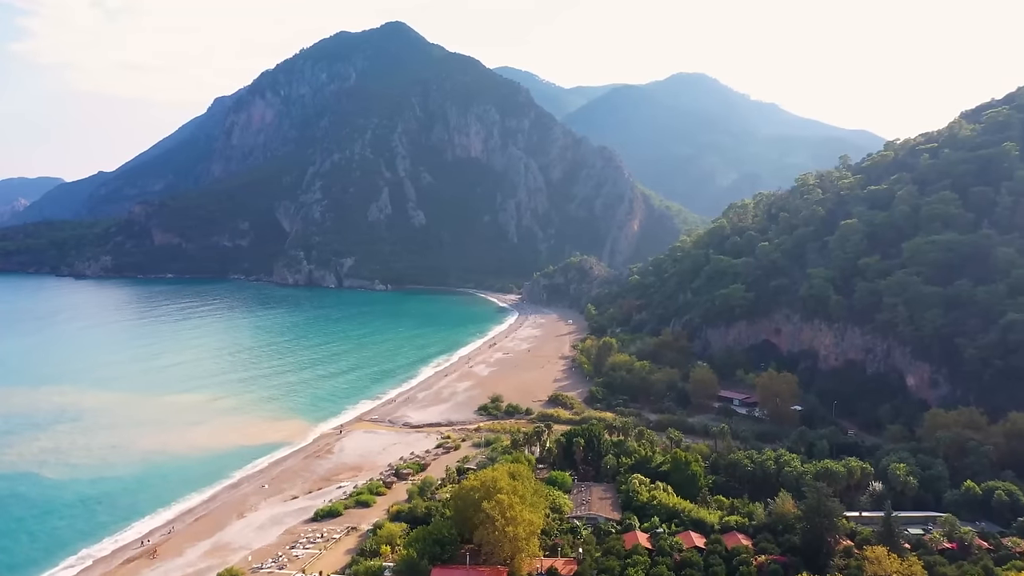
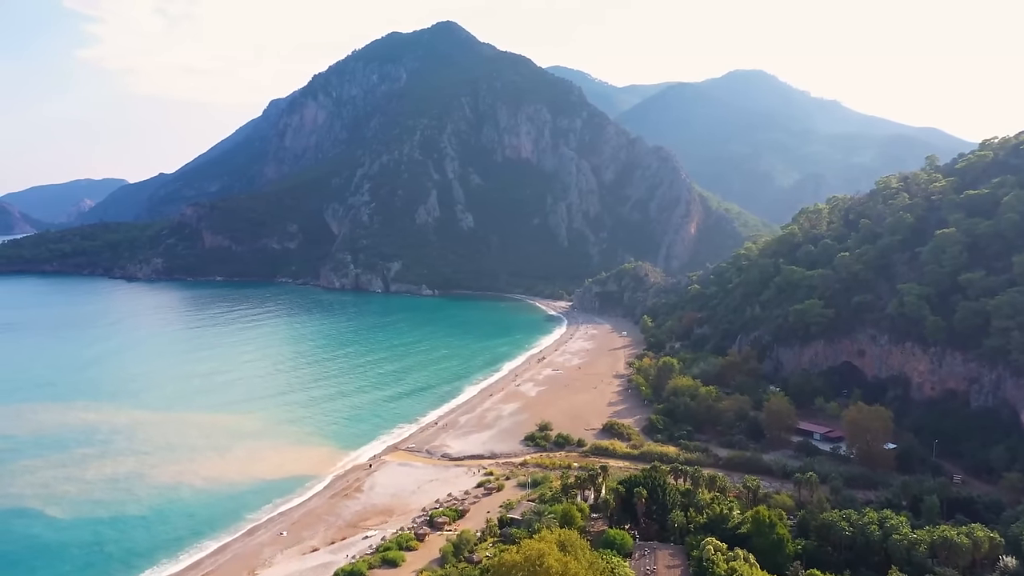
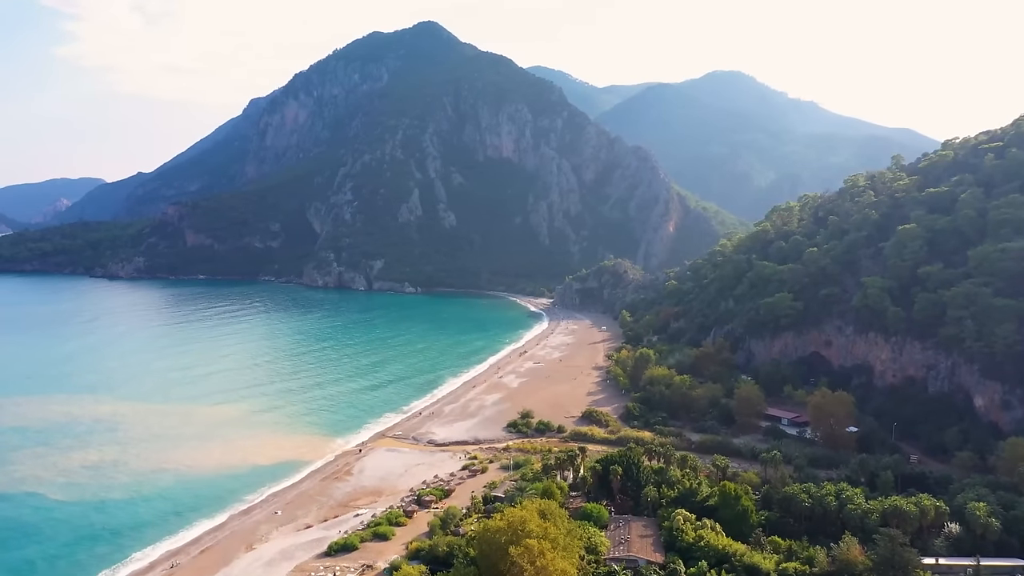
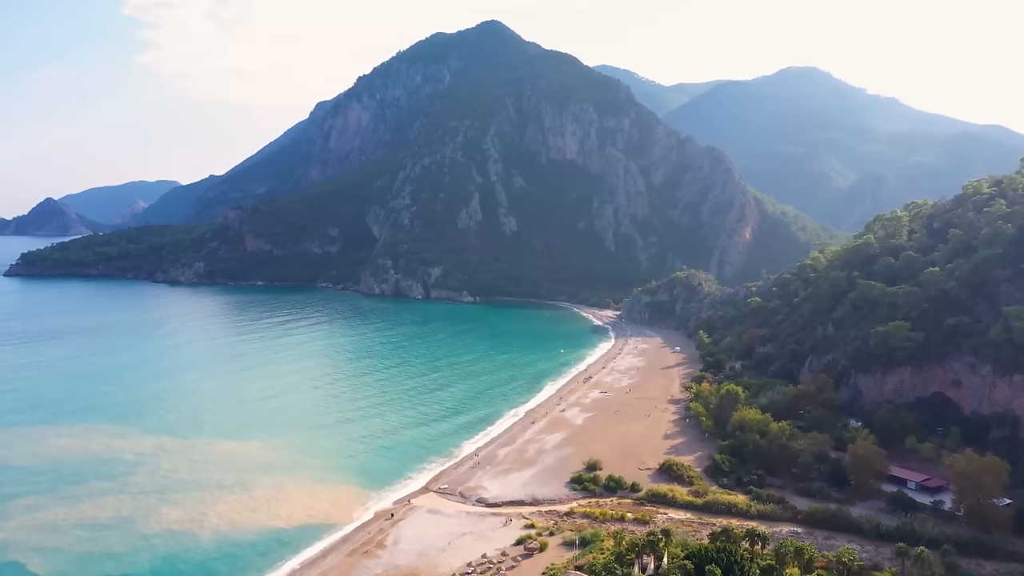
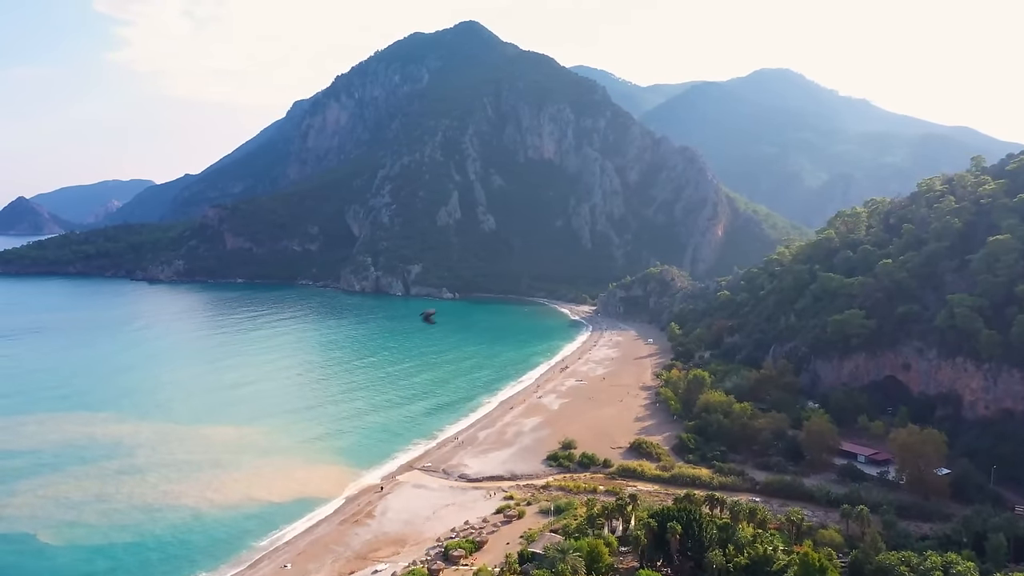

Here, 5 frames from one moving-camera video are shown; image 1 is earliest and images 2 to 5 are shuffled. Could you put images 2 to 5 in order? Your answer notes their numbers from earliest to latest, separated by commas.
3, 2, 5, 4
